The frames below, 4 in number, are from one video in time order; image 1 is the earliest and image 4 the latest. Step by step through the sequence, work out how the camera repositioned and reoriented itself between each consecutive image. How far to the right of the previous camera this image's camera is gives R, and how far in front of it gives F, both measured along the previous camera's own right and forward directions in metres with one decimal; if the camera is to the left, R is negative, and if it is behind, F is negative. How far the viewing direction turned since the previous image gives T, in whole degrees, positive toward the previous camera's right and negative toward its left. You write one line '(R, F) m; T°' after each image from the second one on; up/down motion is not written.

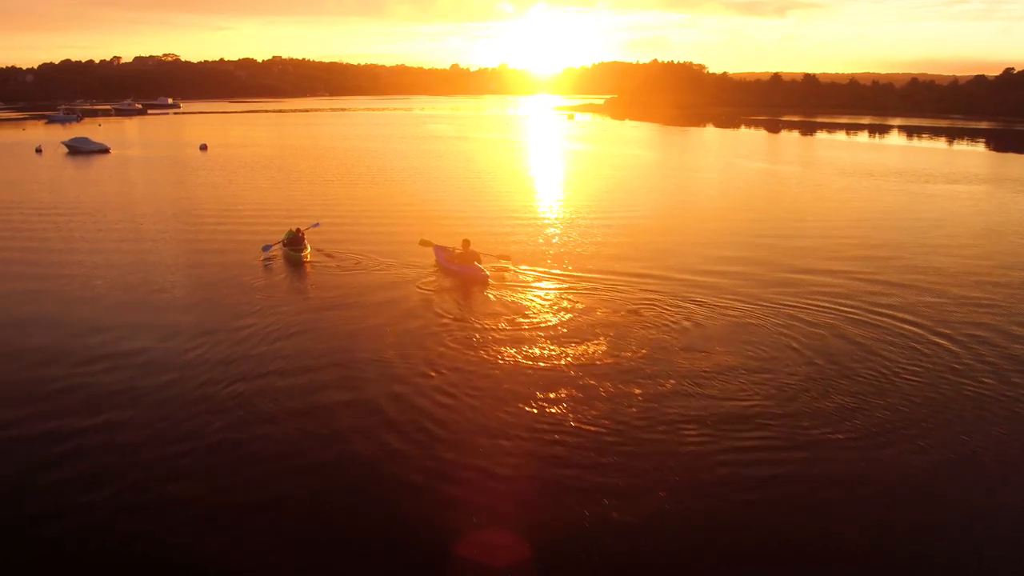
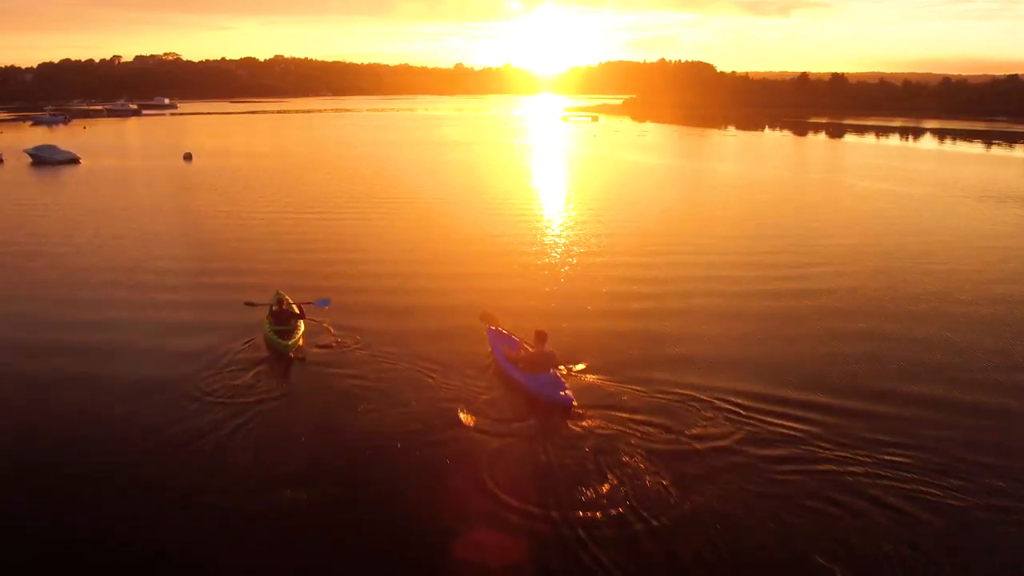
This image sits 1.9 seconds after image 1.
(-0.7, +2.7) m; 0°
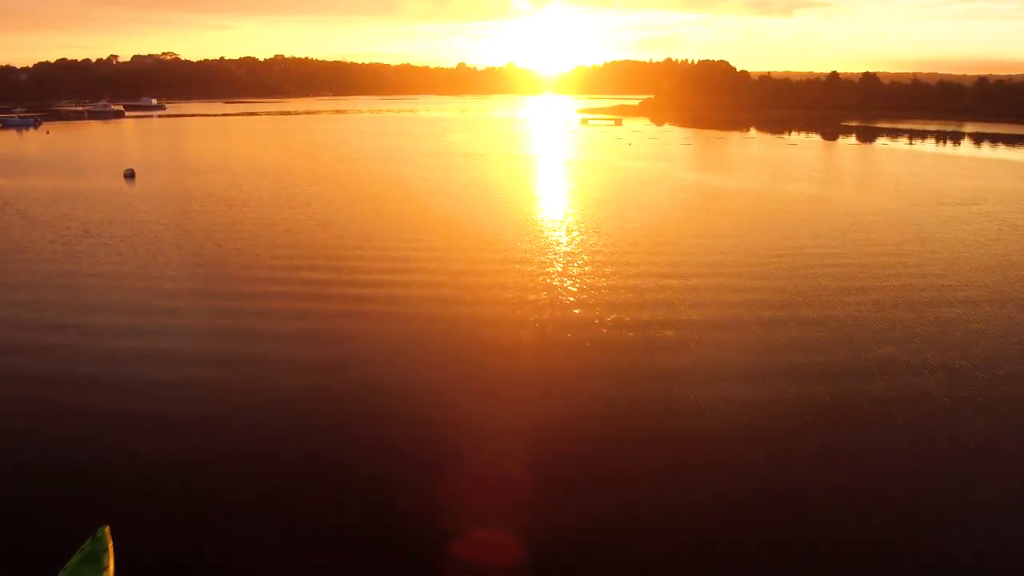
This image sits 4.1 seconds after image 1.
(-0.5, +3.4) m; 0°
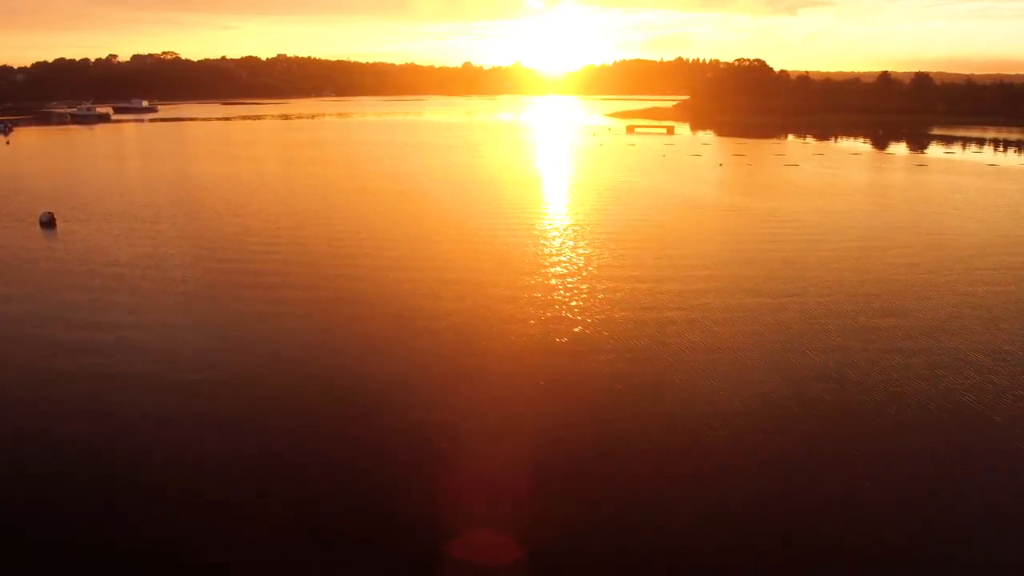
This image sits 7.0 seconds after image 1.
(-1.0, +4.0) m; 0°
